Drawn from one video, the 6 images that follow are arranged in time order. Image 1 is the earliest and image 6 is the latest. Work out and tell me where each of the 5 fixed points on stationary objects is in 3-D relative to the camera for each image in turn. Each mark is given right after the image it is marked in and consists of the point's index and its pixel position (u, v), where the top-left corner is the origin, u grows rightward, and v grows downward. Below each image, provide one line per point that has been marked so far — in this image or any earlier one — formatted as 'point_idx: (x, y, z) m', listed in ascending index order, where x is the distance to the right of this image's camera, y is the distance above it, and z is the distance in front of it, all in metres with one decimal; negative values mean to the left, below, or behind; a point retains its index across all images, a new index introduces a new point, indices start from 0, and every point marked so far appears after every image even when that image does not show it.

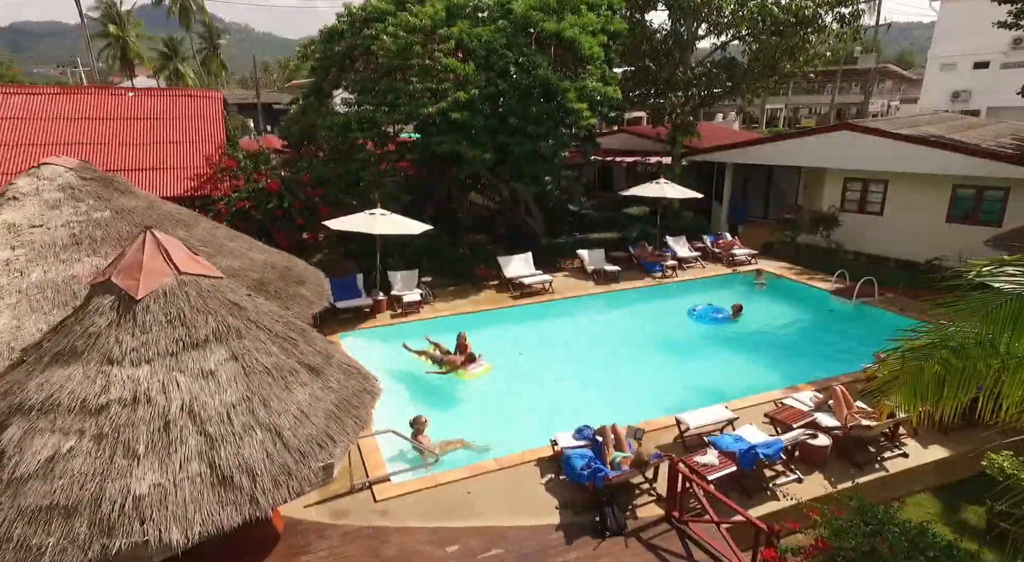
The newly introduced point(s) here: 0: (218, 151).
0: (-8.3, +3.6, +15.3) m
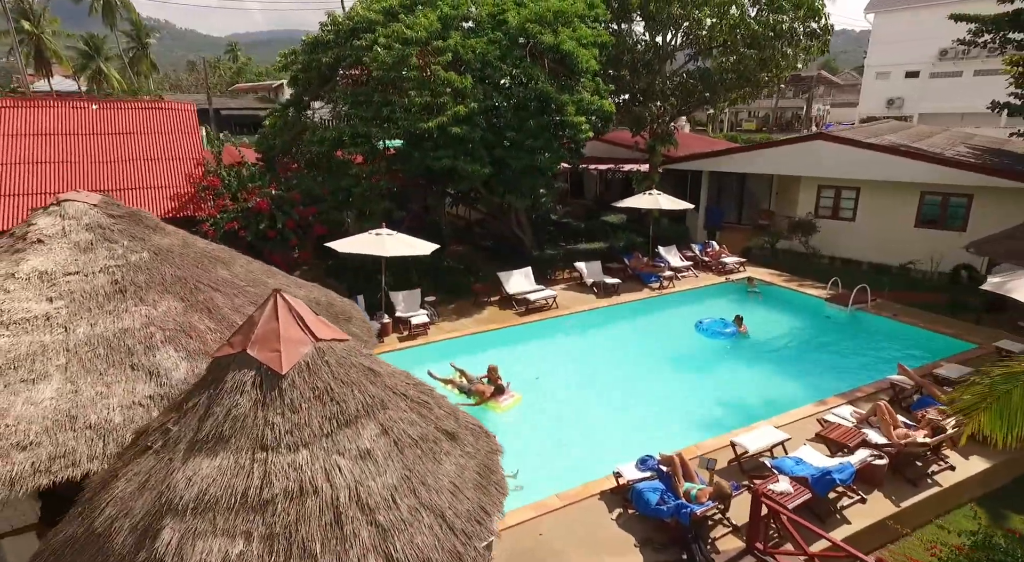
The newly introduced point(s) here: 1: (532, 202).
0: (-8.3, +3.0, +14.4) m
1: (+0.6, +2.5, +17.0) m
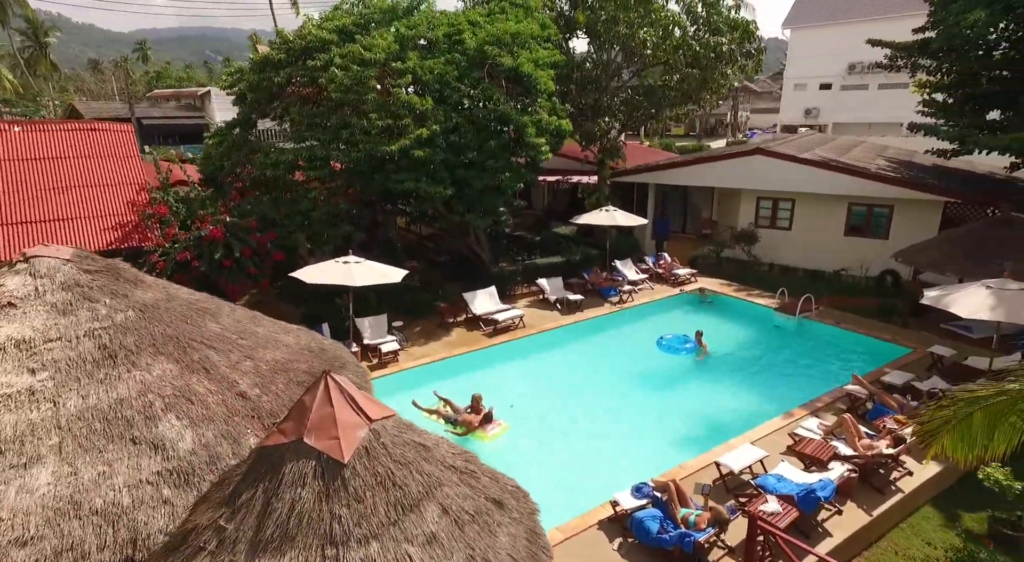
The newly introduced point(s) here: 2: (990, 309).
0: (-9.2, +2.1, +13.6) m
1: (-0.6, +1.9, +17.1) m
2: (+8.0, -0.5, +8.9) m
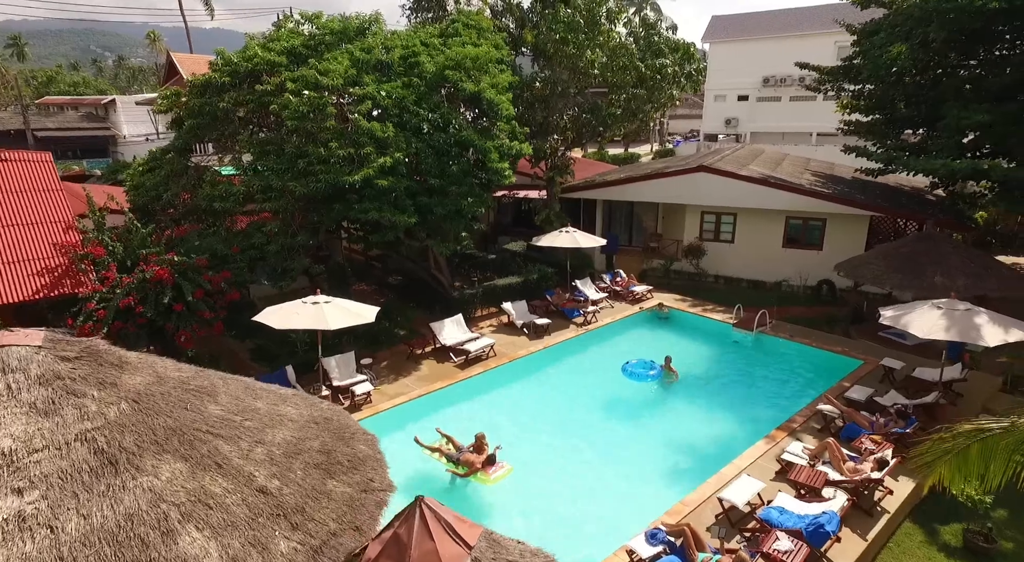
0: (-9.9, +1.1, +12.2) m
1: (-1.8, +1.1, +16.8) m
2: (+7.8, -0.9, +9.8) m
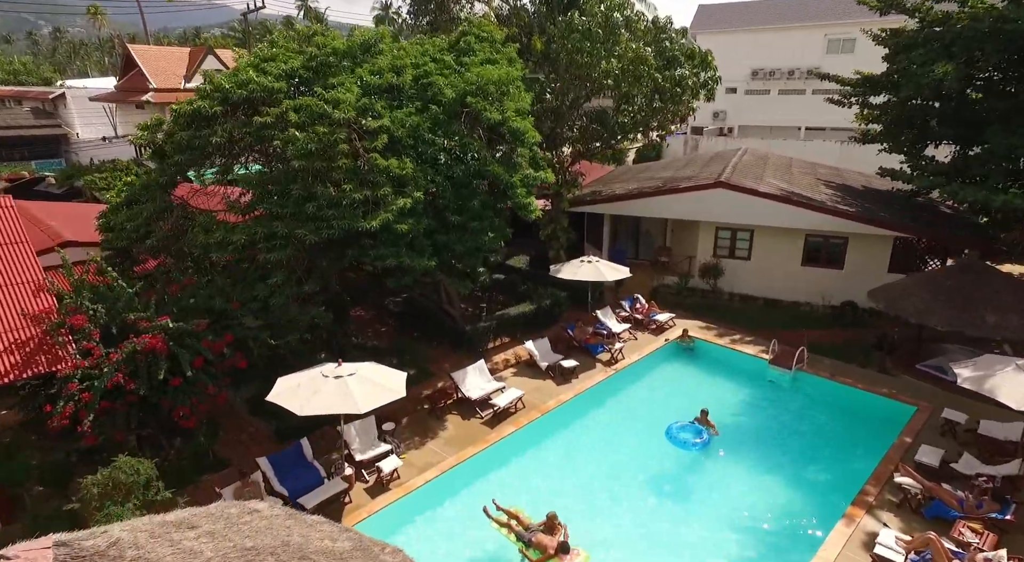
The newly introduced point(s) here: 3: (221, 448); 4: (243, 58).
0: (-9.1, -0.3, +10.6) m
1: (-1.2, 0.0, +15.5) m
2: (+8.8, -2.0, +9.0) m
3: (-6.9, -3.8, +12.6) m
4: (-6.4, +5.3, +13.0) m
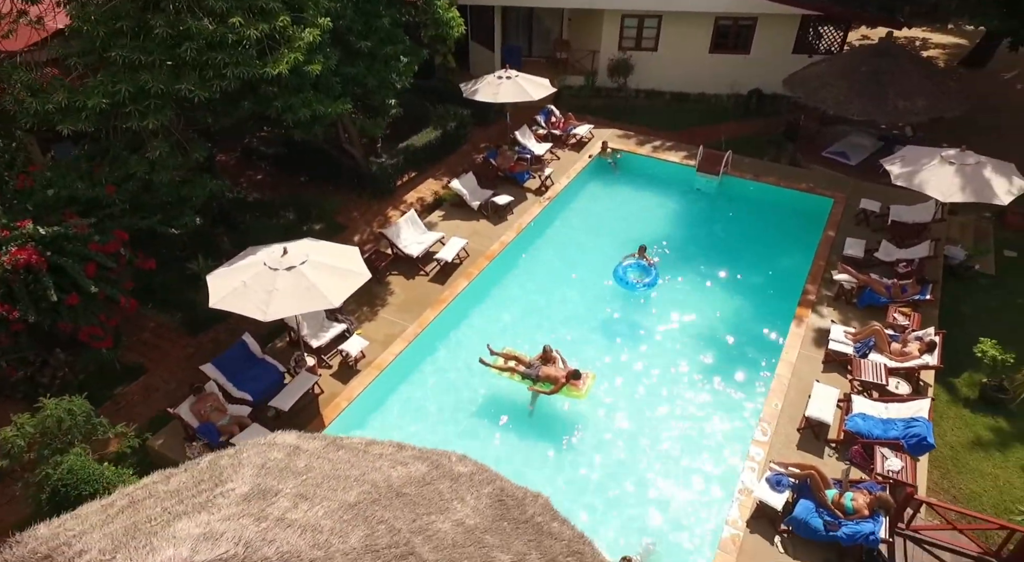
0: (-9.5, +0.8, +7.5) m
1: (-3.0, +4.1, +13.3) m
2: (+8.3, +1.7, +10.0) m
3: (-7.5, -1.4, +11.0) m
4: (-8.0, +7.3, +8.1) m
